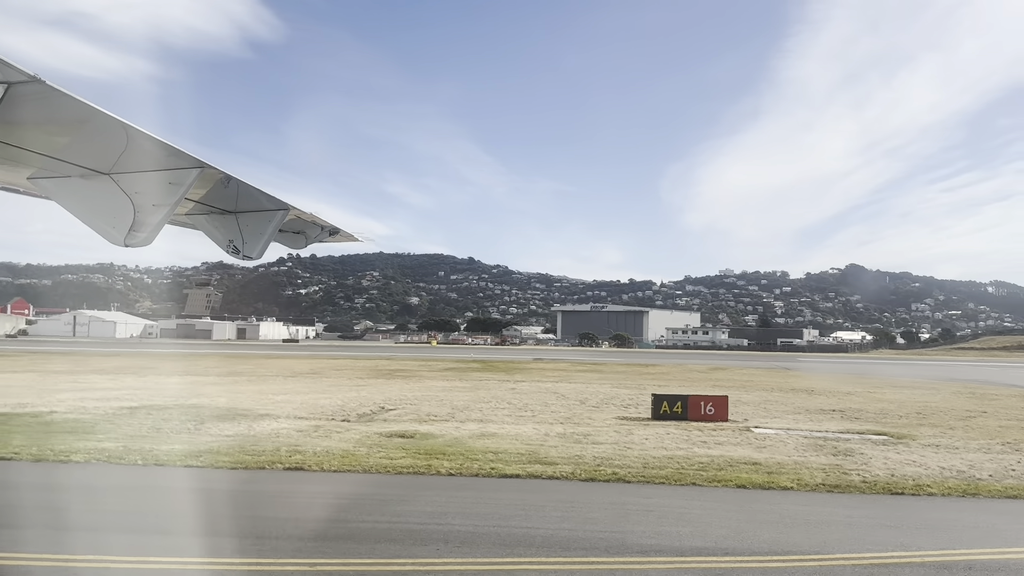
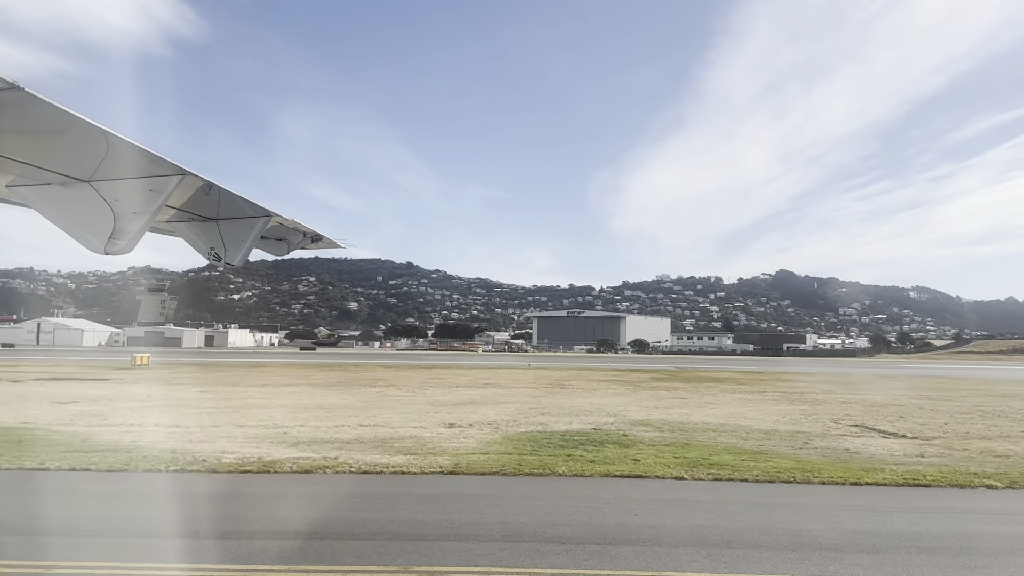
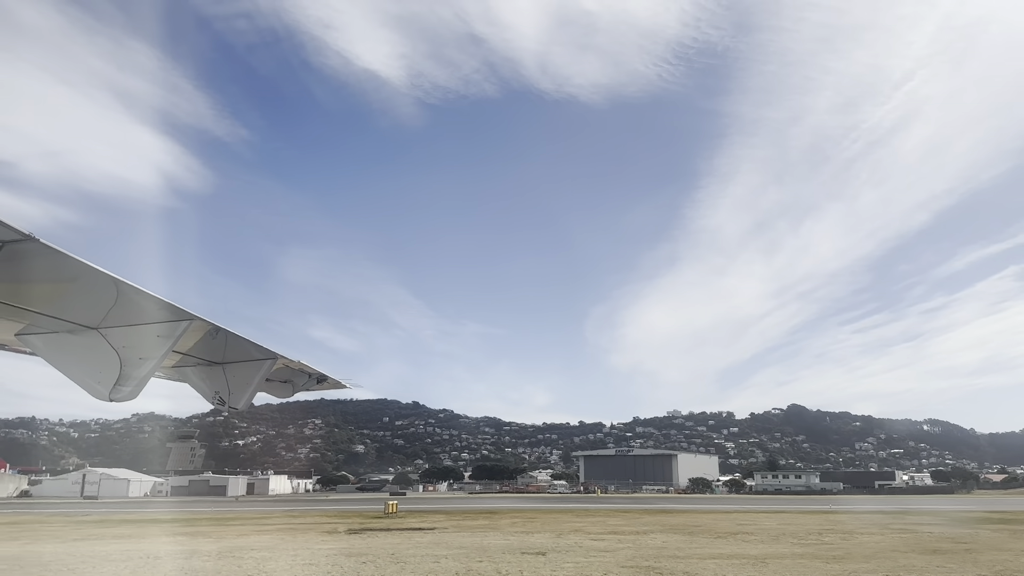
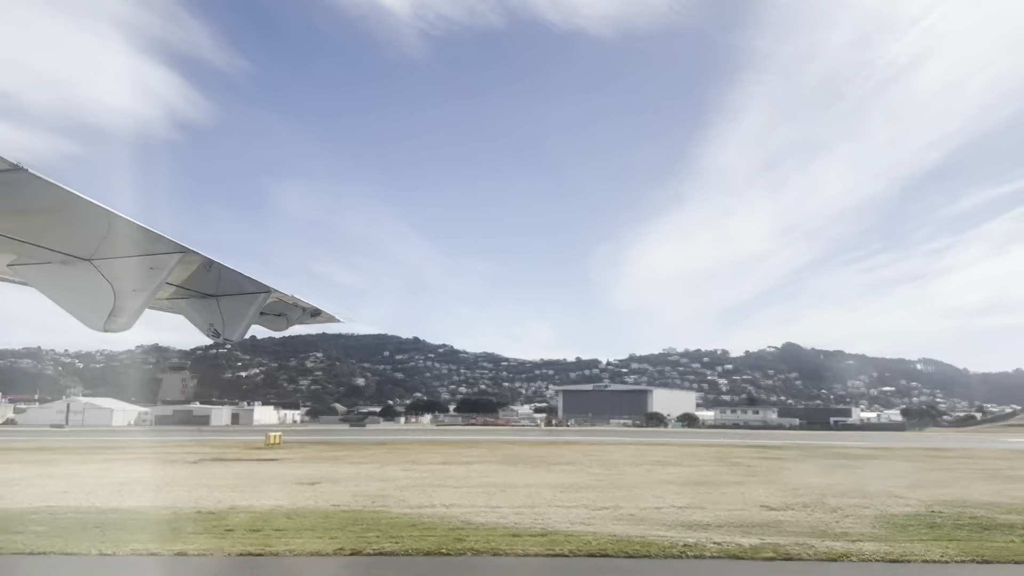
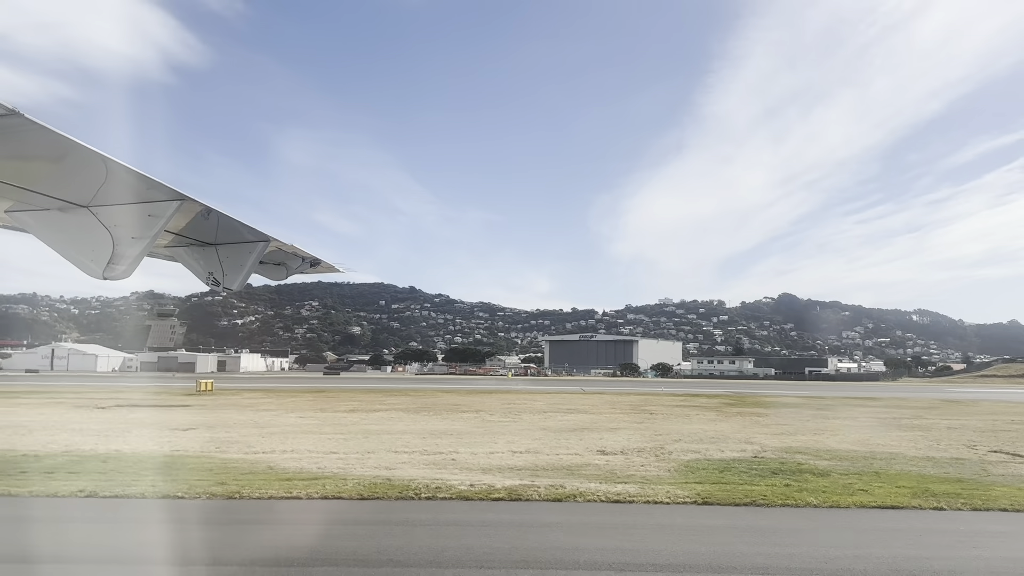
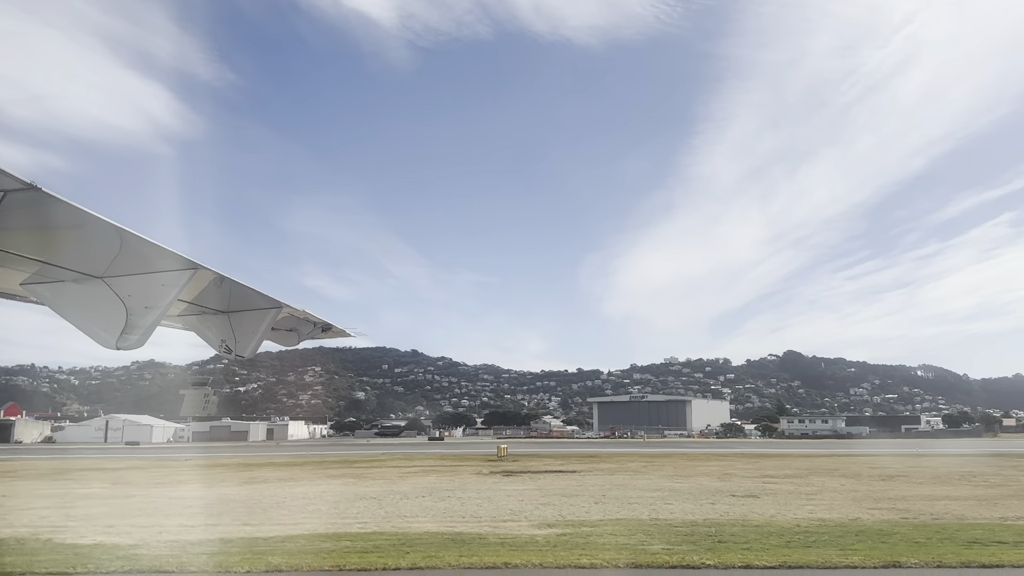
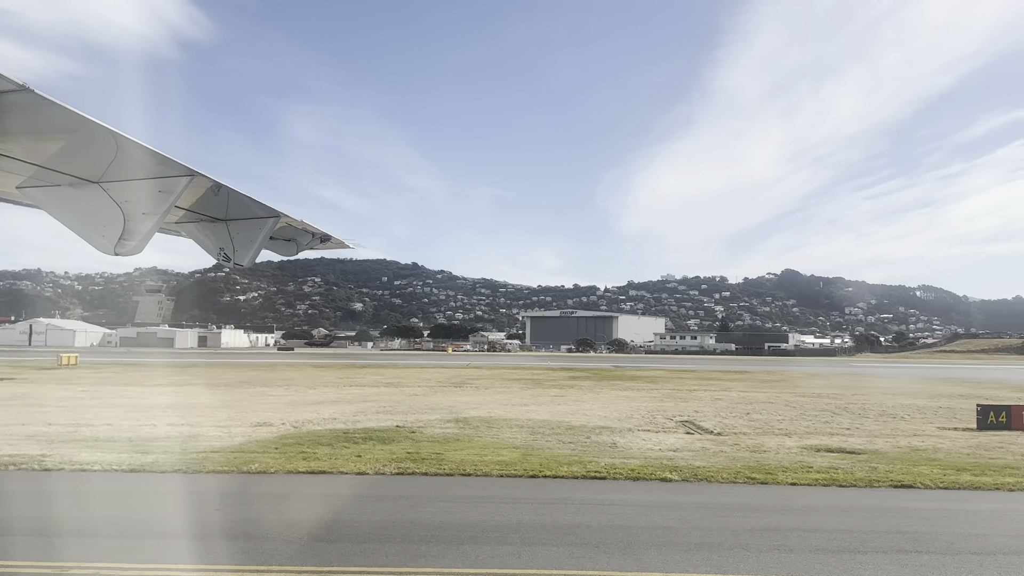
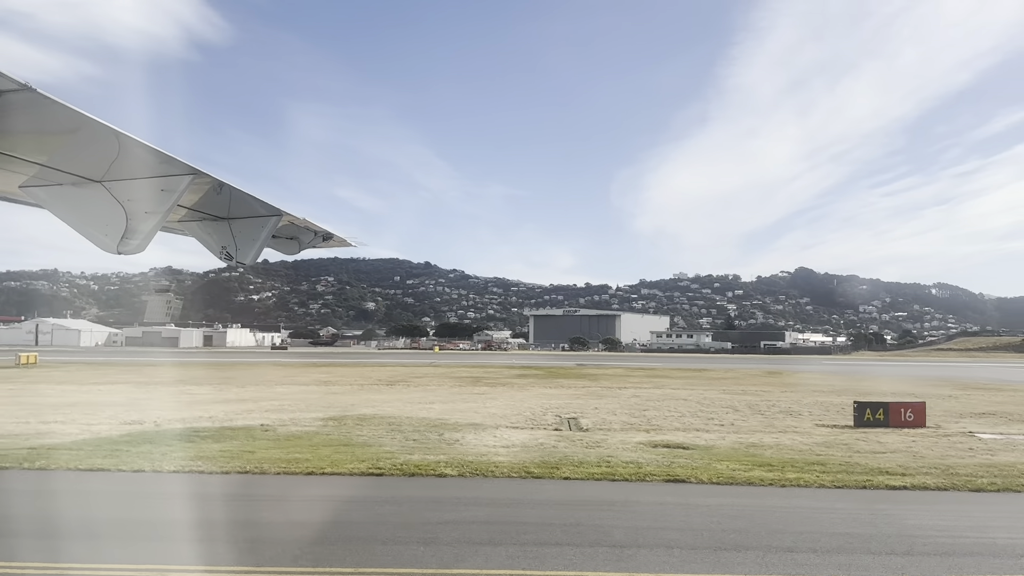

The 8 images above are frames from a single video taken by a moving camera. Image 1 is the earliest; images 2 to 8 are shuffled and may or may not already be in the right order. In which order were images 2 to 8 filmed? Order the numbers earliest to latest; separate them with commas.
8, 7, 2, 5, 4, 3, 6
